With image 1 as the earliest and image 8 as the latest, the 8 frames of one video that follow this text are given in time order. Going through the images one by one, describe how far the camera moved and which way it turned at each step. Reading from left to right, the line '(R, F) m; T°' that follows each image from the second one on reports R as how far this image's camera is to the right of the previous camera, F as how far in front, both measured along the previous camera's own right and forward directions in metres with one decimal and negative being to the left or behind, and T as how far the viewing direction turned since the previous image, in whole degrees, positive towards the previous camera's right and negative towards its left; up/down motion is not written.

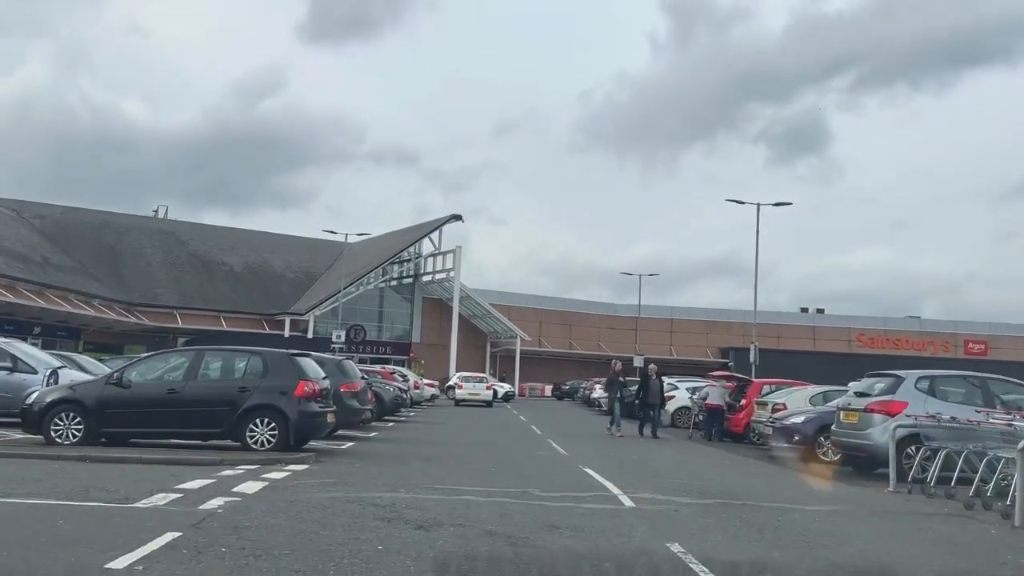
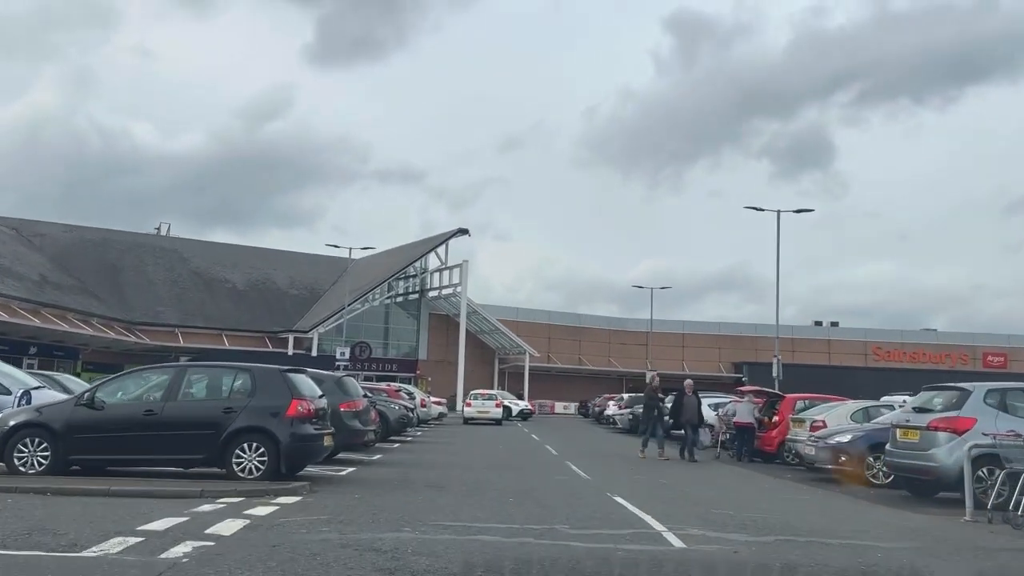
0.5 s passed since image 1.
(-0.2, +1.4) m; 0°
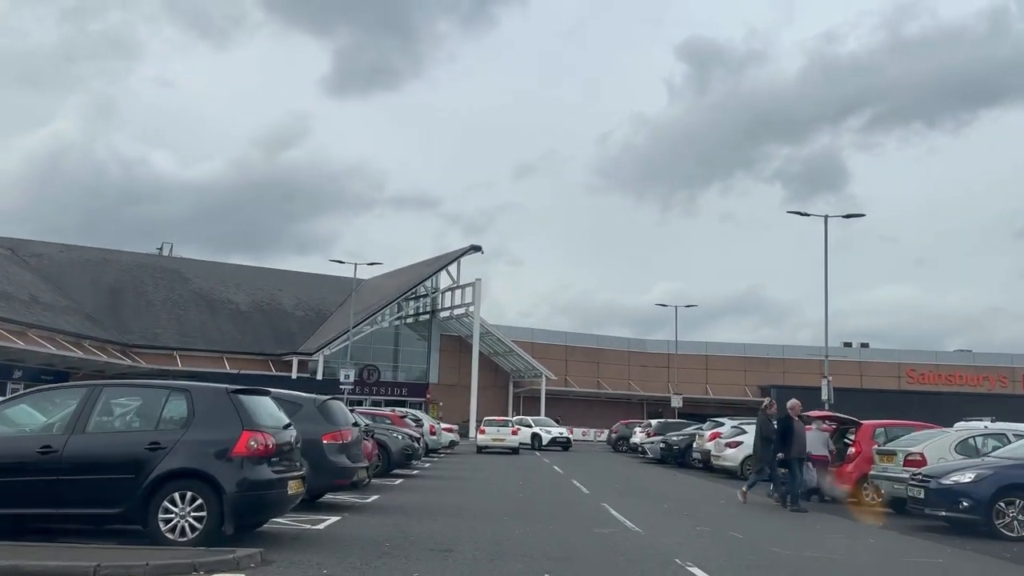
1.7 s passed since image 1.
(-0.2, +3.2) m; -1°
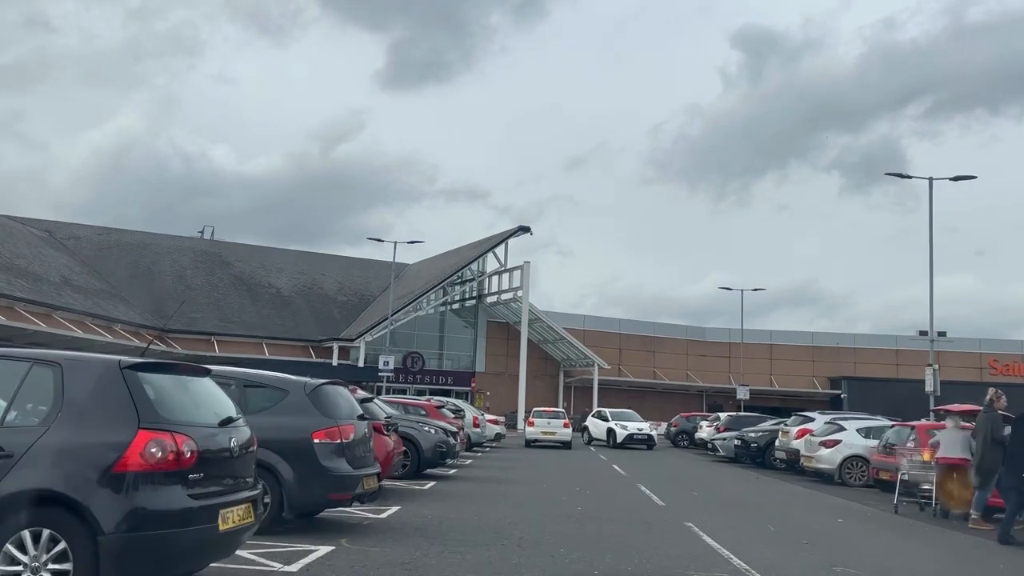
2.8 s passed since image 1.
(-0.1, +3.5) m; -4°
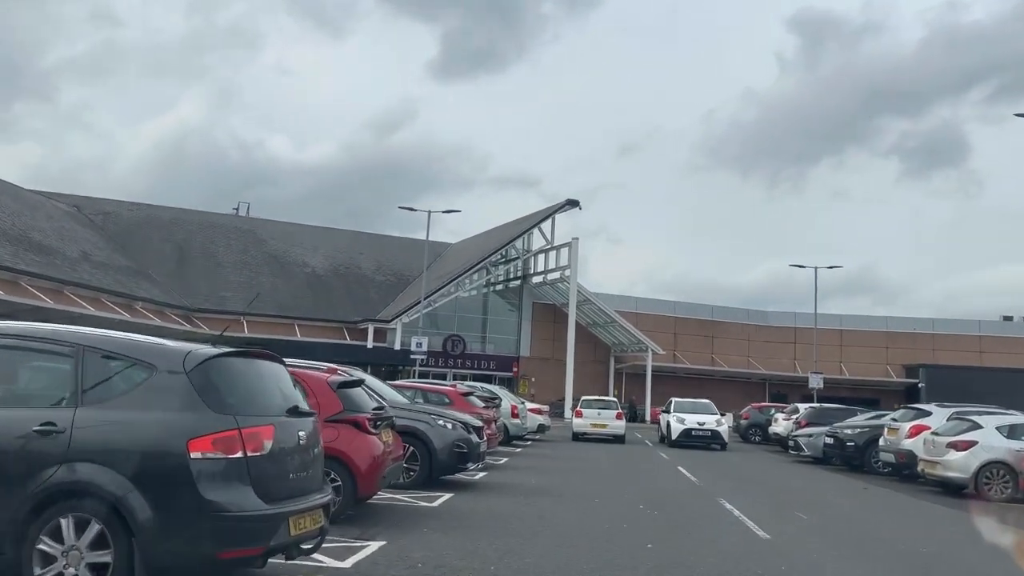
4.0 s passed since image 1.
(+0.1, +4.1) m; -3°
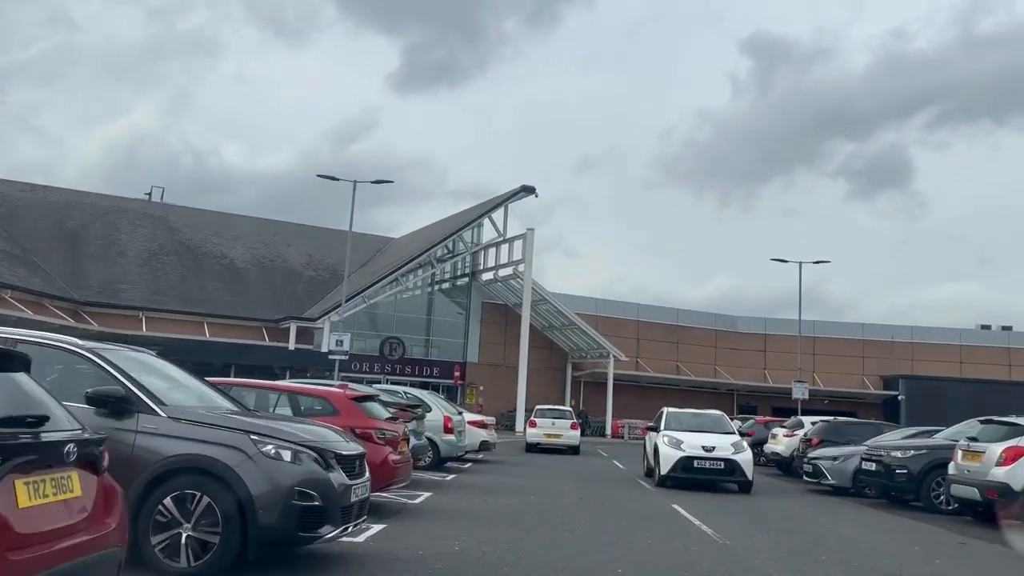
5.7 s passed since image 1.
(+0.5, +6.1) m; +3°
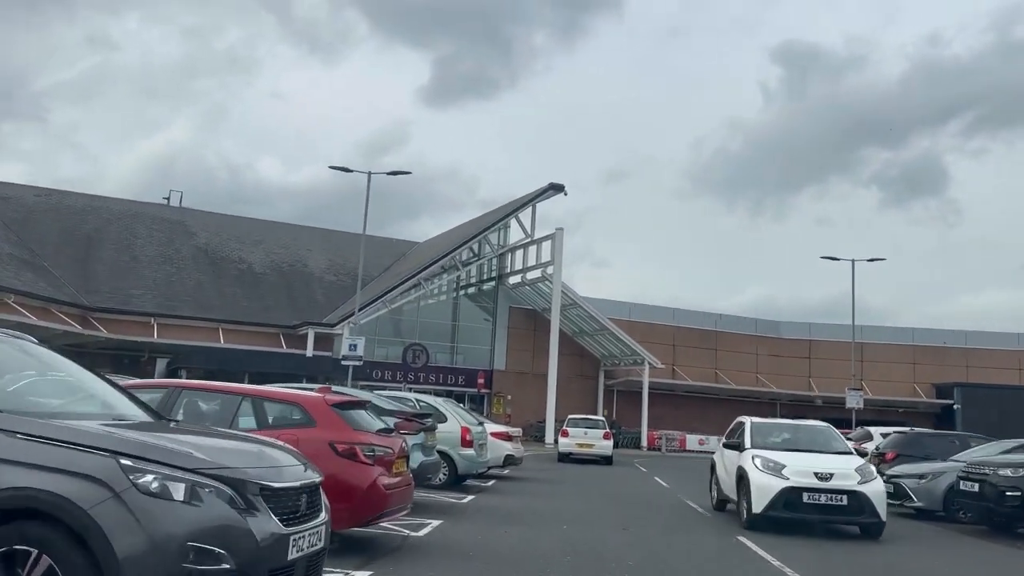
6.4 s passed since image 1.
(+0.1, +2.5) m; -2°
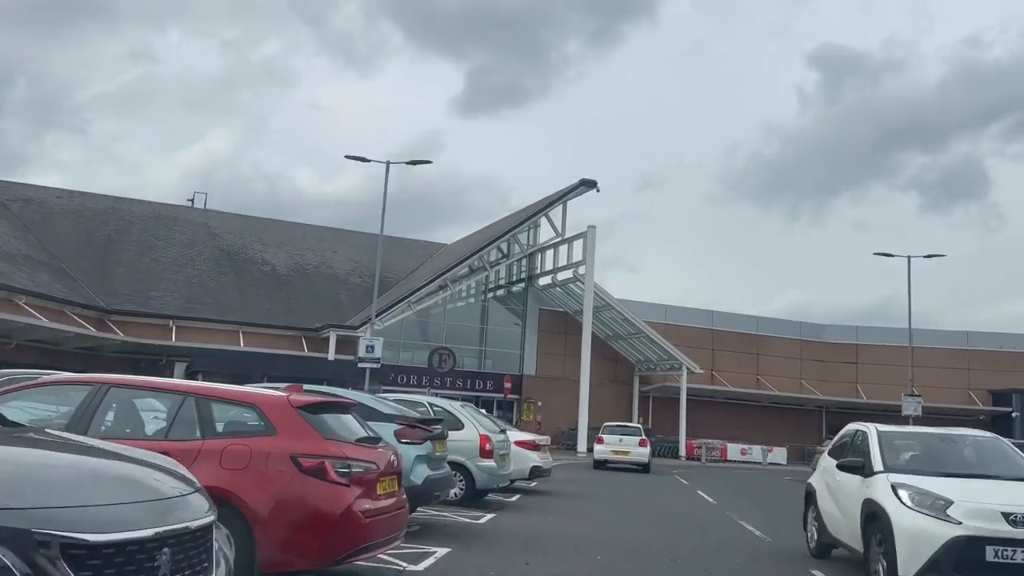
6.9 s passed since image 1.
(+0.1, +2.0) m; -2°
